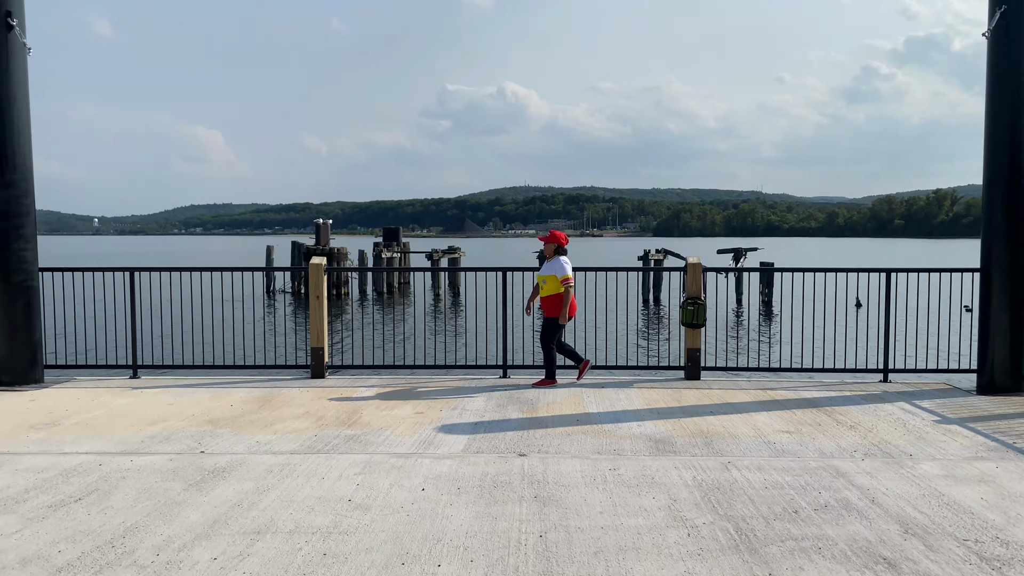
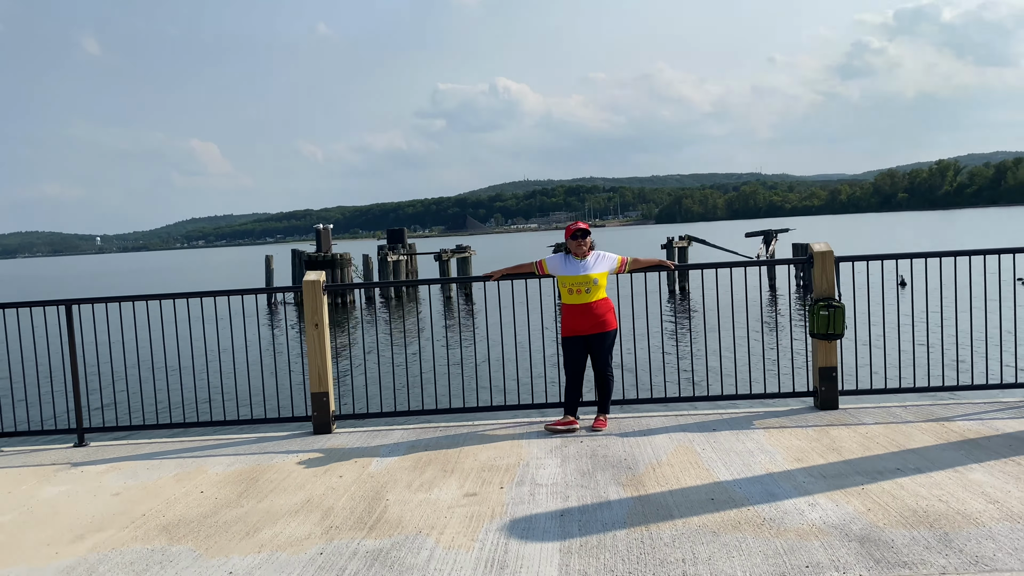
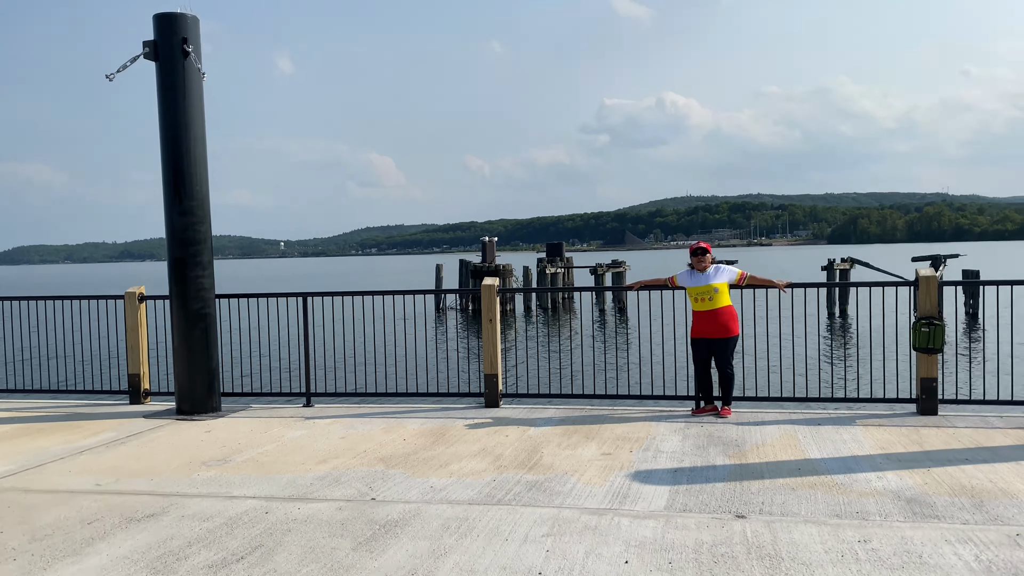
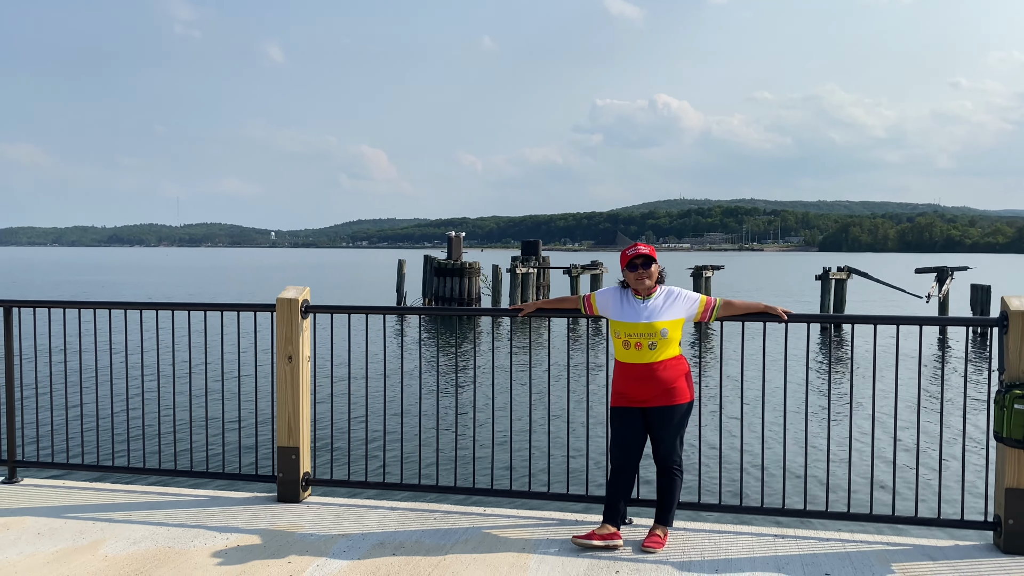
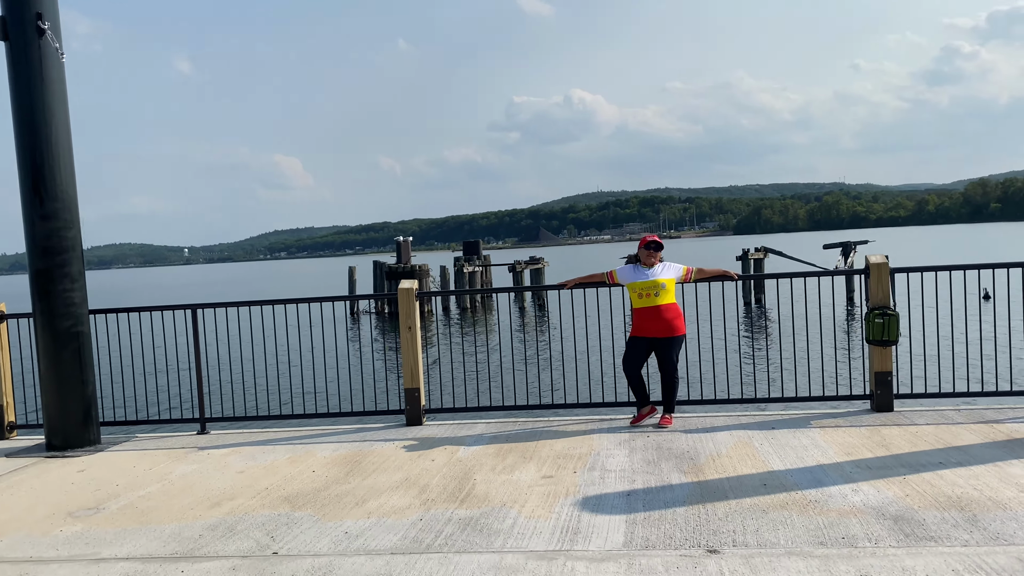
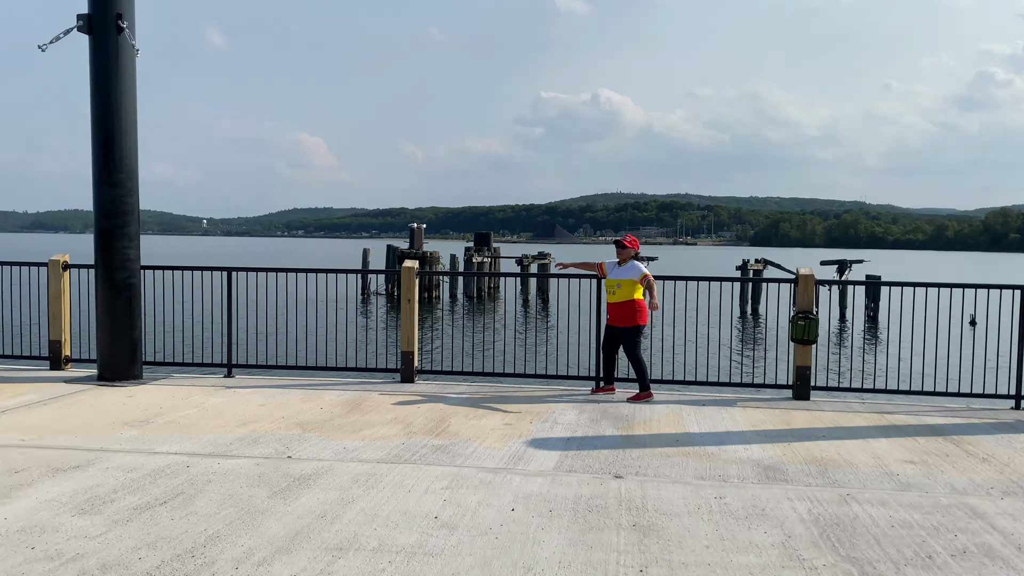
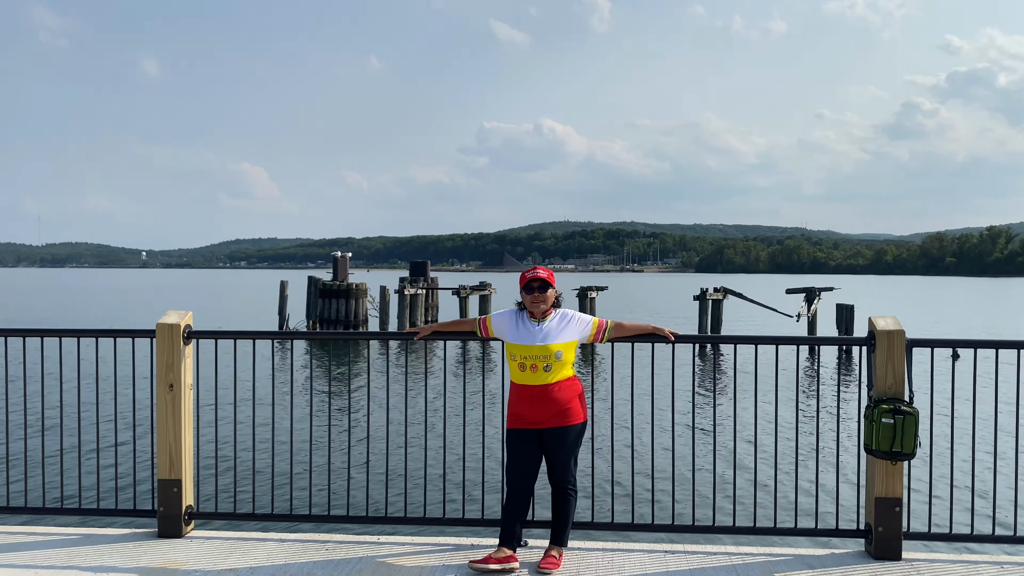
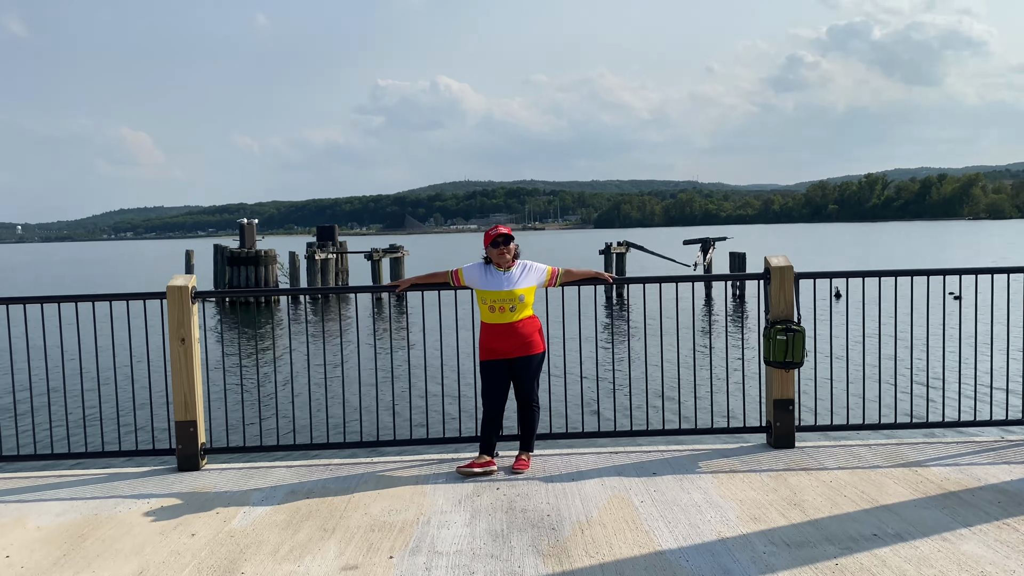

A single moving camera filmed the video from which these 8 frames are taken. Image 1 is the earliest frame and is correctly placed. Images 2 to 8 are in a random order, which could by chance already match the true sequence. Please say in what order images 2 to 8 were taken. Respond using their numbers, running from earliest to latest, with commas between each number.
6, 3, 5, 2, 8, 7, 4
